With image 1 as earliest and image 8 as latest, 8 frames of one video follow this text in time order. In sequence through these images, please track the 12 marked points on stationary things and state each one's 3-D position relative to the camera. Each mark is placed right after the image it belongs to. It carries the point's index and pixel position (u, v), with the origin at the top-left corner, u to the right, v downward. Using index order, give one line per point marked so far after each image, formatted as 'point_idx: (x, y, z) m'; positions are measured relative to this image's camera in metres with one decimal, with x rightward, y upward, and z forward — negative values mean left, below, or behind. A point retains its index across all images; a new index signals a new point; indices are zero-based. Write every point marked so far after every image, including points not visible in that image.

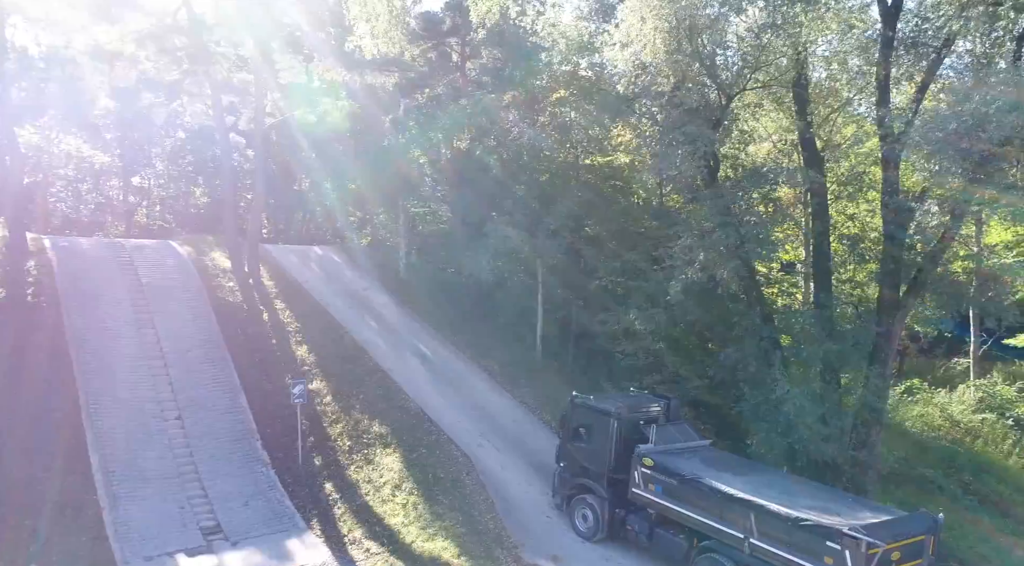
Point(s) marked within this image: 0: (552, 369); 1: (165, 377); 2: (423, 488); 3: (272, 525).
0: (+1.3, -2.4, +19.7) m
1: (-7.9, -2.1, +16.1) m
2: (-1.8, -4.0, +14.0) m
3: (-4.4, -4.5, +13.0) m
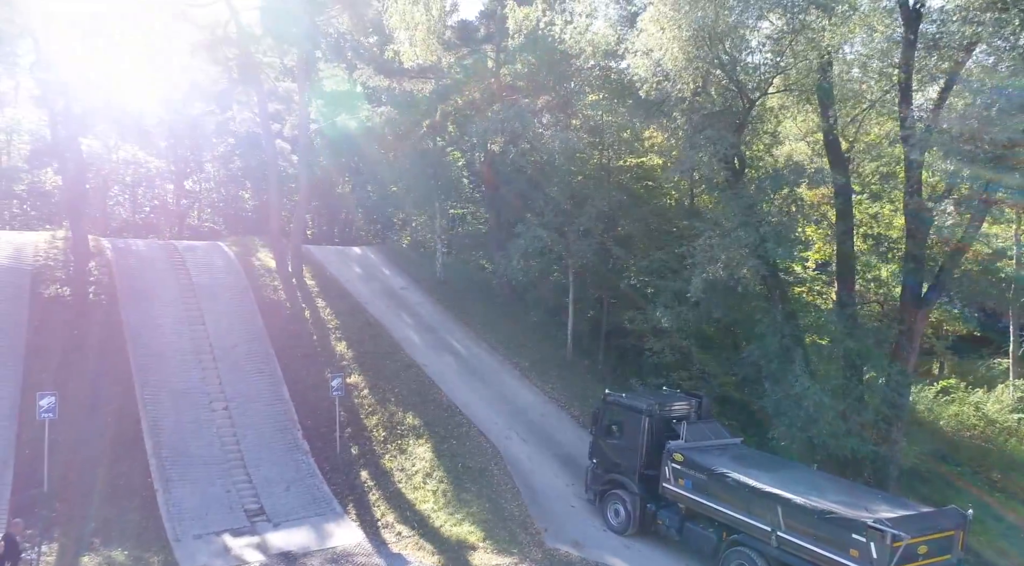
0: (+2.1, -2.4, +20.2) m
1: (-7.2, -2.1, +17.1) m
2: (-1.3, -4.0, +14.6) m
3: (-3.9, -4.4, +13.8) m
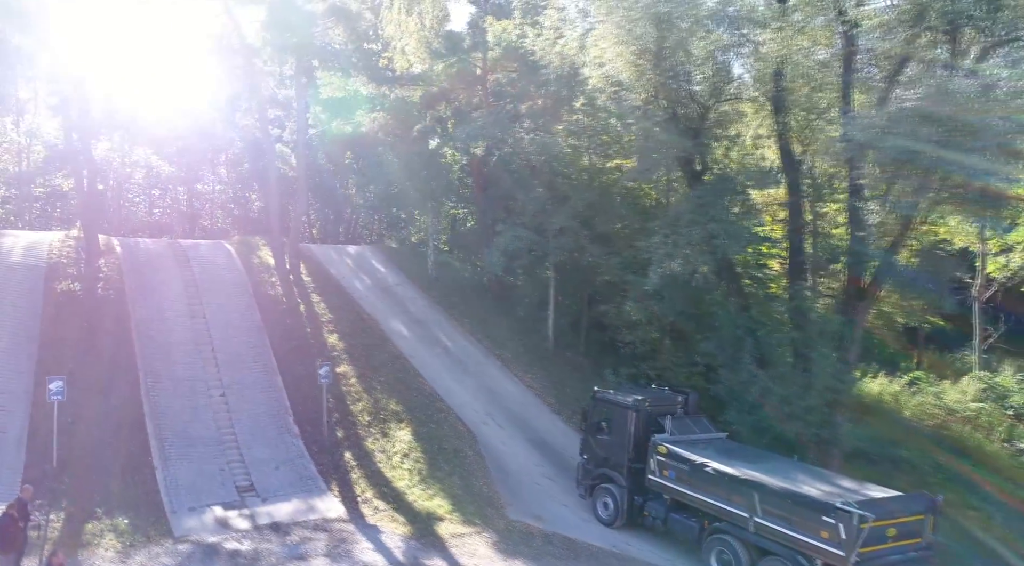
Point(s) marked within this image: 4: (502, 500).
0: (+1.6, -2.3, +21.2) m
1: (-7.8, -2.0, +18.4) m
2: (-1.9, -3.9, +15.8) m
3: (-4.5, -4.3, +15.0) m
4: (-0.2, -4.4, +14.4) m
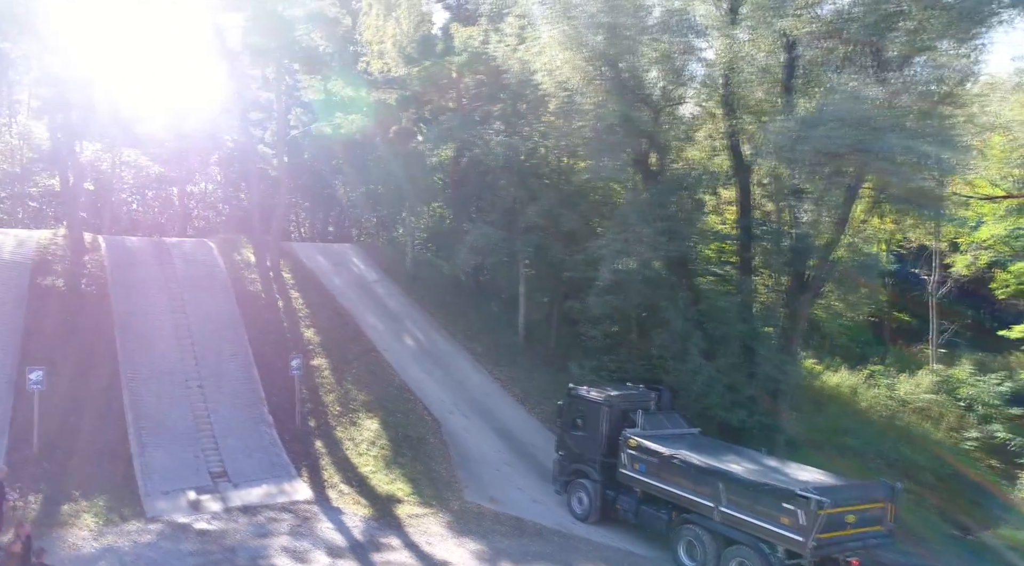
0: (+0.8, -2.2, +22.0) m
1: (-8.7, -1.9, +19.2) m
2: (-2.8, -3.8, +16.5) m
3: (-5.4, -4.2, +15.8) m
4: (-1.1, -4.3, +15.1) m
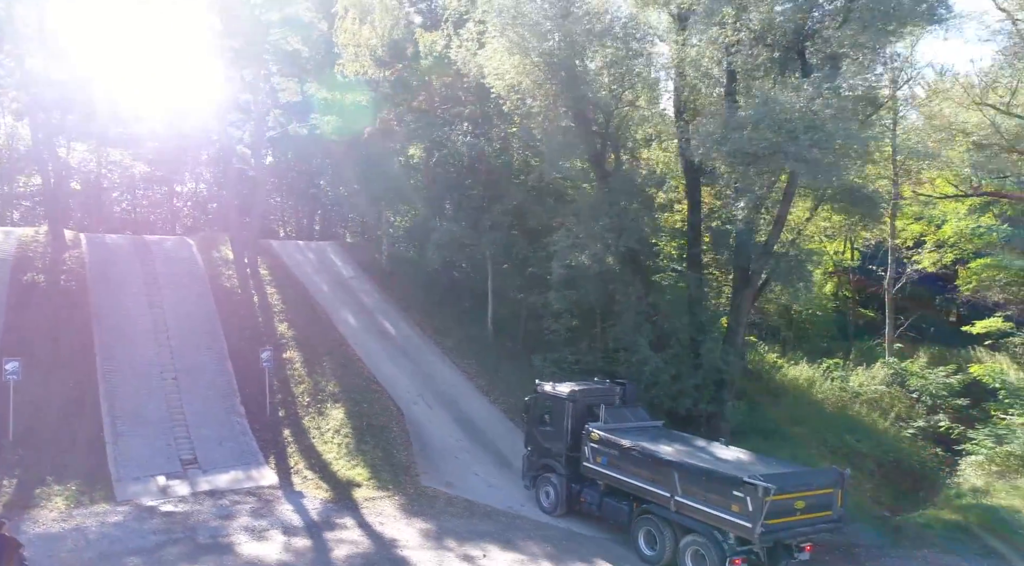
0: (-0.3, -2.1, +22.7) m
1: (-9.7, -1.8, +19.9) m
2: (-3.8, -3.7, +17.2) m
3: (-6.4, -4.1, +16.5) m
4: (-2.1, -4.2, +15.8) m
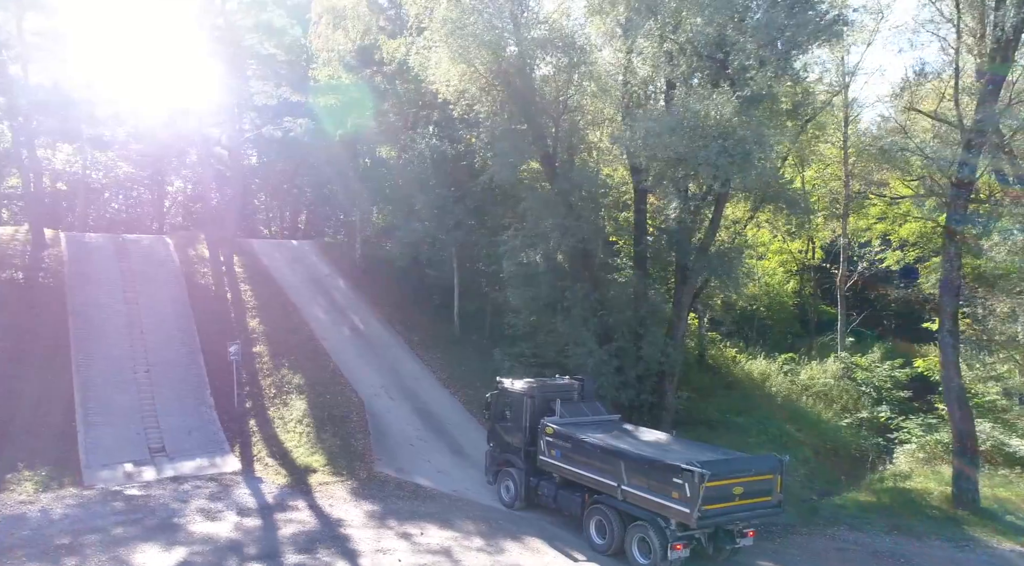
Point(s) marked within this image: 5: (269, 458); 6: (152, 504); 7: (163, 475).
0: (-1.4, -2.0, +23.5) m
1: (-10.8, -1.7, +20.7) m
2: (-4.9, -3.6, +18.1) m
3: (-7.5, -4.0, +17.3) m
4: (-3.2, -4.1, +16.7) m
5: (-5.8, -4.1, +16.8) m
6: (-7.0, -4.3, +13.8) m
7: (-7.8, -4.3, +15.7) m
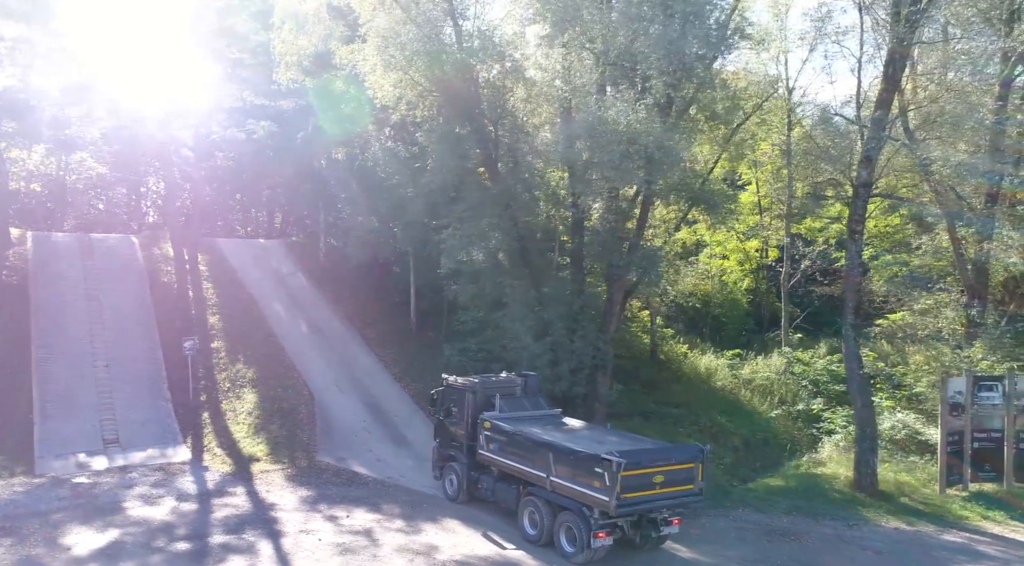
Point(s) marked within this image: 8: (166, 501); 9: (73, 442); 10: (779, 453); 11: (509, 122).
0: (-3.0, -1.9, +24.2) m
1: (-12.4, -1.6, +21.3) m
2: (-6.4, -3.5, +18.8) m
3: (-9.0, -4.0, +18.0) m
4: (-4.7, -4.0, +17.4) m
5: (-7.3, -4.1, +17.5) m
6: (-8.5, -4.3, +14.5) m
7: (-9.3, -4.2, +16.4) m
8: (-6.8, -4.3, +13.9) m
9: (-10.7, -3.8, +17.2) m
10: (+6.9, -4.5, +18.4) m
11: (0.0, +4.2, +18.8) m
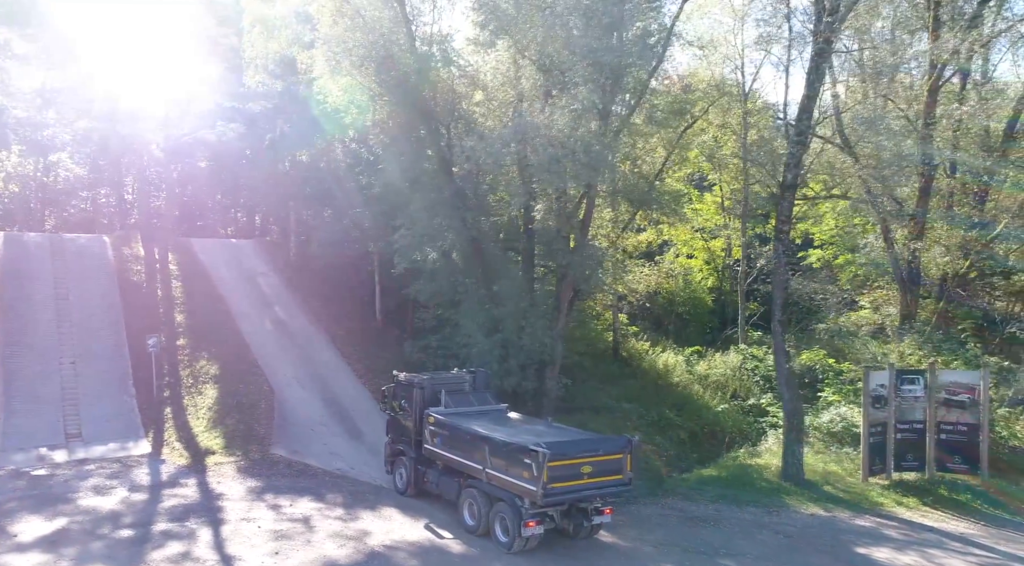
0: (-4.3, -1.9, +24.8) m
1: (-13.7, -1.6, +21.8) m
2: (-7.7, -3.5, +19.3) m
3: (-10.3, -3.9, +18.5) m
4: (-6.0, -4.0, +17.9) m
5: (-8.5, -4.0, +18.0) m
6: (-9.8, -4.2, +15.0) m
7: (-10.5, -4.2, +16.9) m
8: (-8.0, -4.2, +14.4) m
9: (-12.0, -3.8, +17.7) m
10: (+5.7, -4.4, +19.0) m
11: (-1.2, +4.2, +19.4) m
